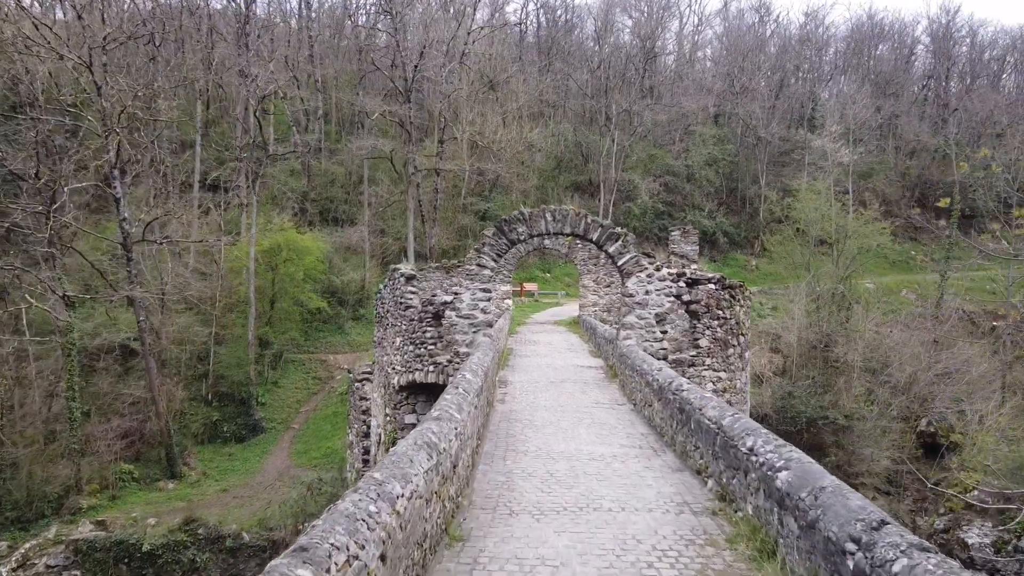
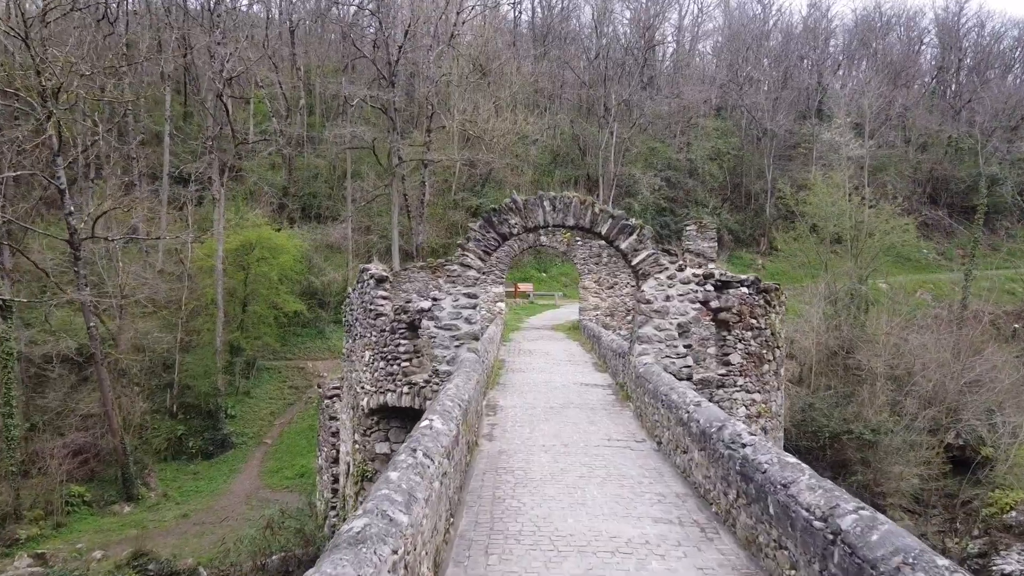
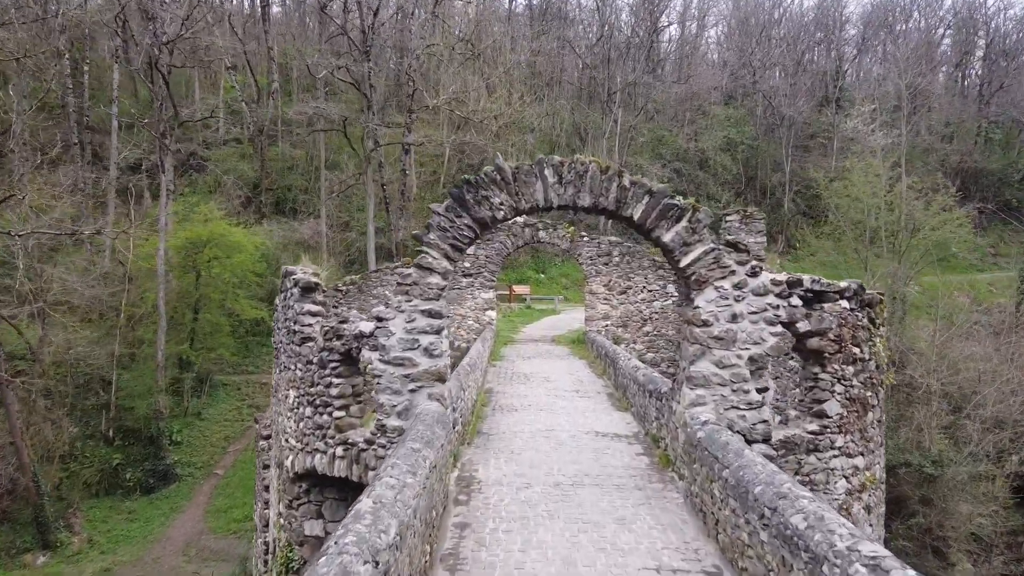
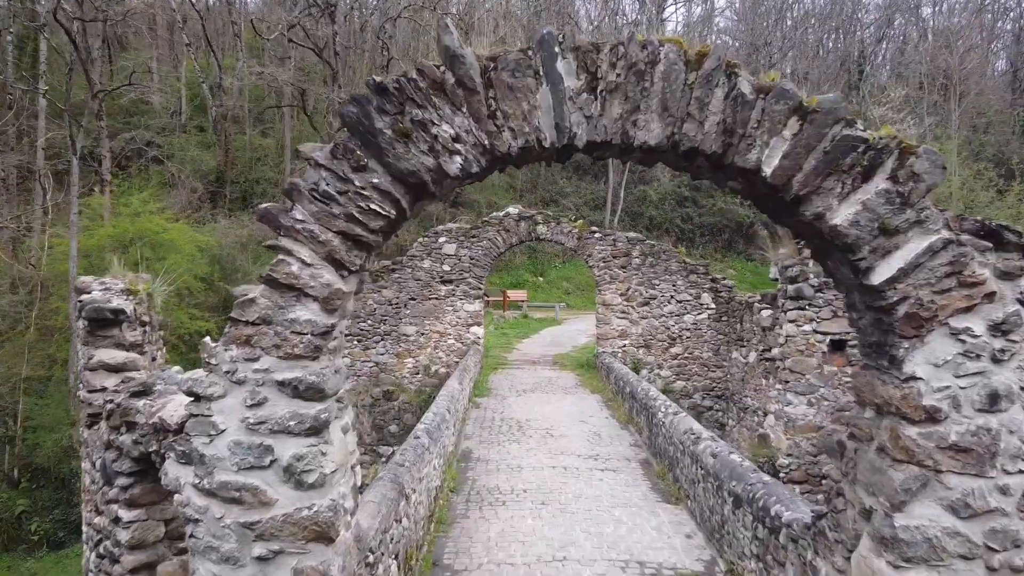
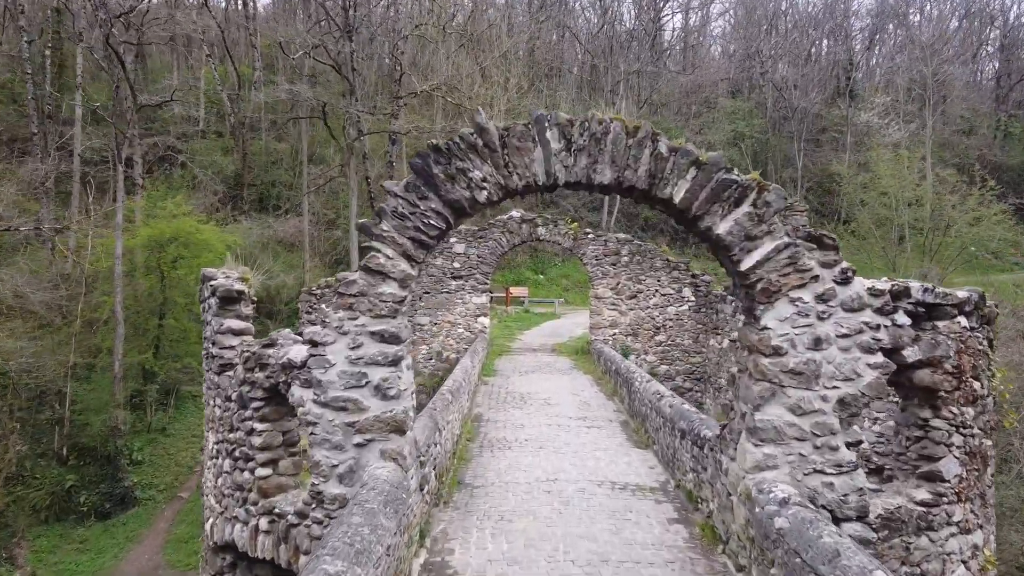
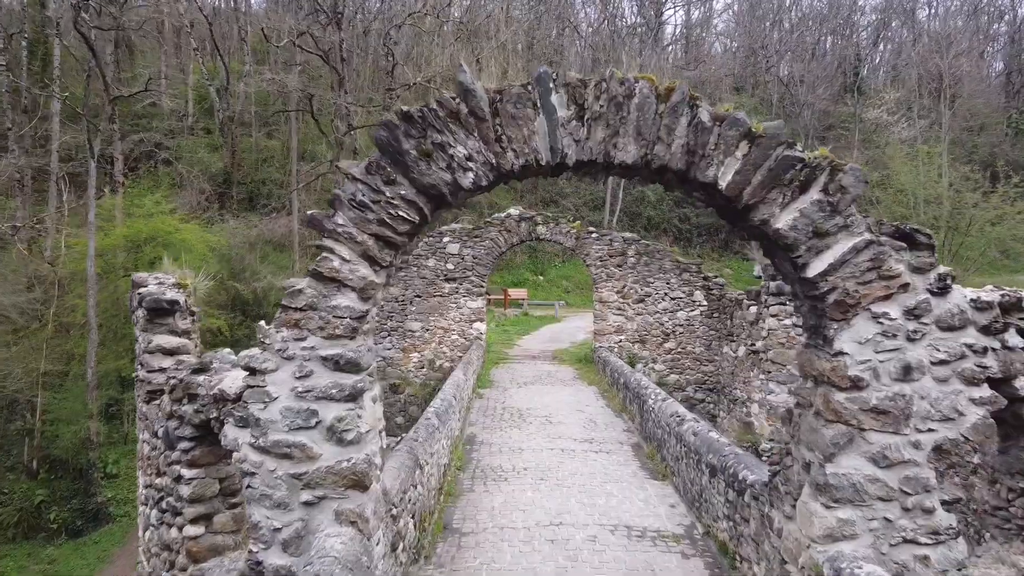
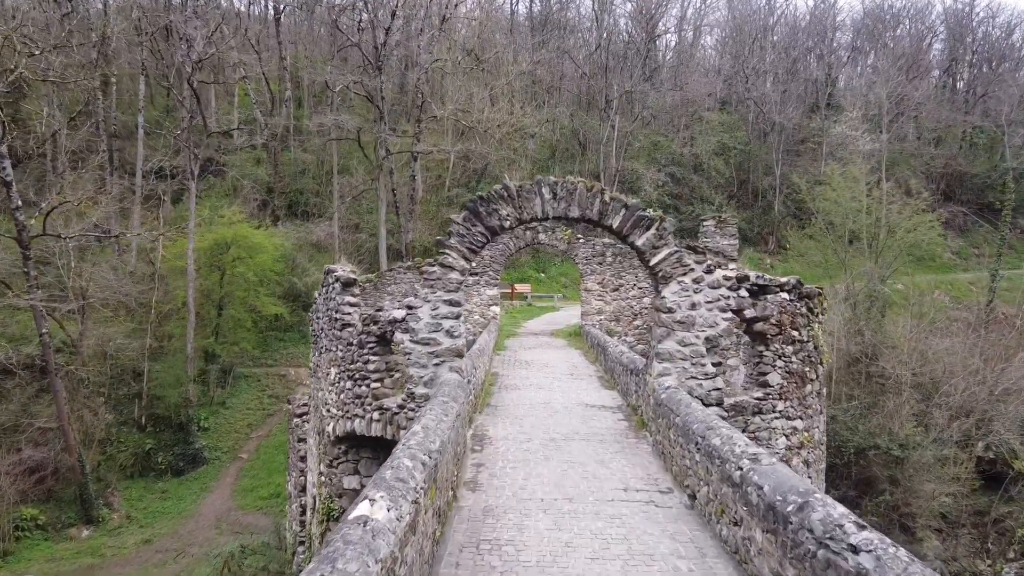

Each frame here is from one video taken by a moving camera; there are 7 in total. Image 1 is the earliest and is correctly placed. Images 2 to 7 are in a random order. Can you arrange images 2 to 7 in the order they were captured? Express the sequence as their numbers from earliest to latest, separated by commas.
2, 7, 3, 5, 6, 4
